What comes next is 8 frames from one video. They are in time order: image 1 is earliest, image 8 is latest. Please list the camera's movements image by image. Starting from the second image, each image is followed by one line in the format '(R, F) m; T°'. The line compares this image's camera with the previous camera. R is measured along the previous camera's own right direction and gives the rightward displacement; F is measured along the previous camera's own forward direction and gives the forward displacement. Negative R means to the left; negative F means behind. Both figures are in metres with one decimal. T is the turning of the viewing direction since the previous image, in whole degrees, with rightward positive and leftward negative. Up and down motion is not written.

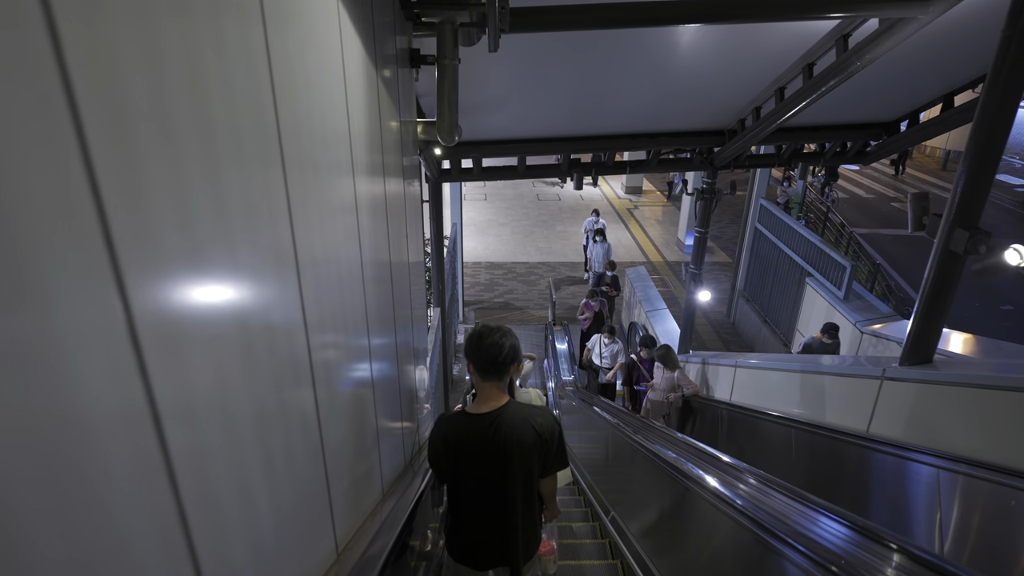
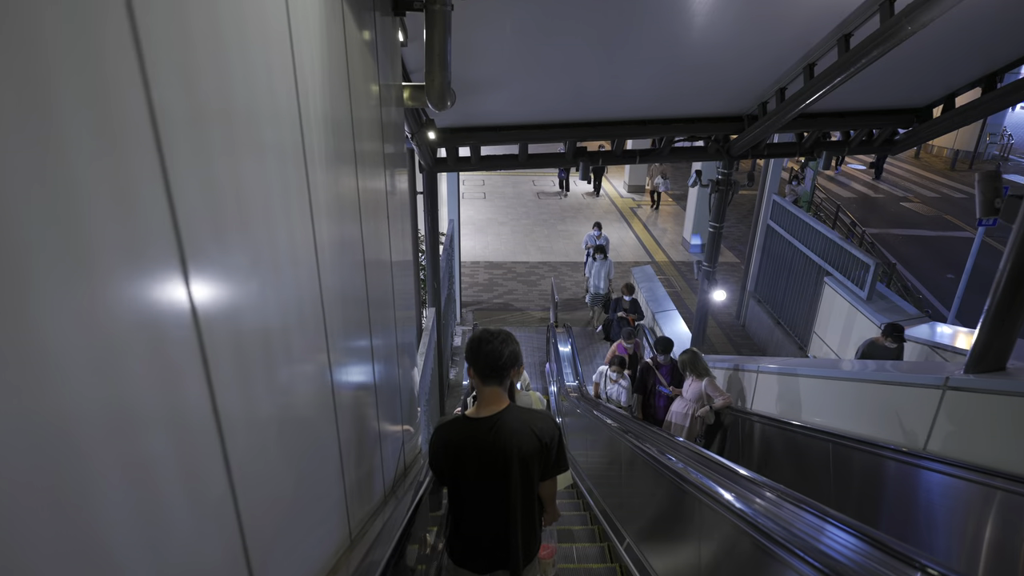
(0.0, +0.5) m; 0°
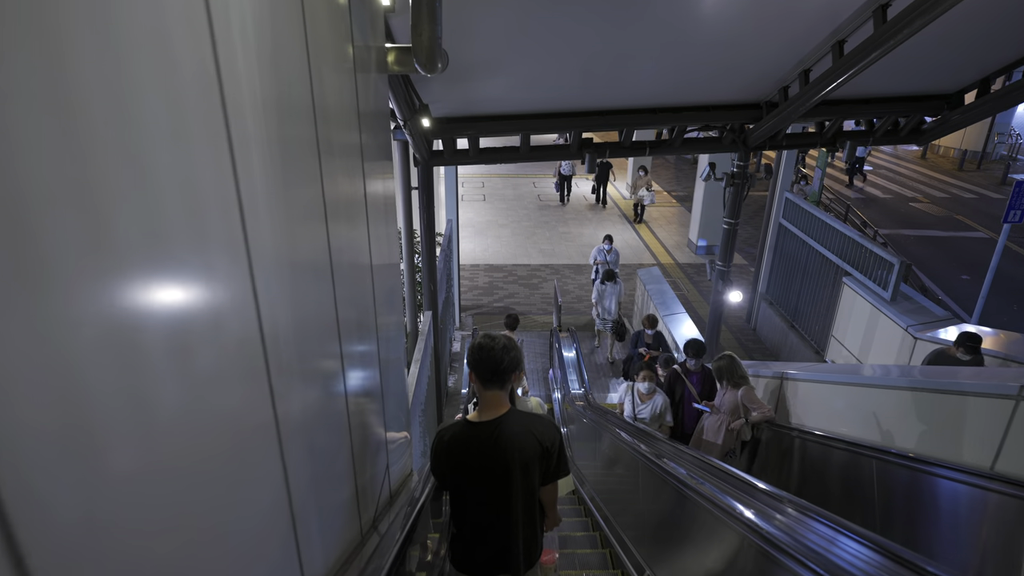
(0.0, +0.5) m; 0°
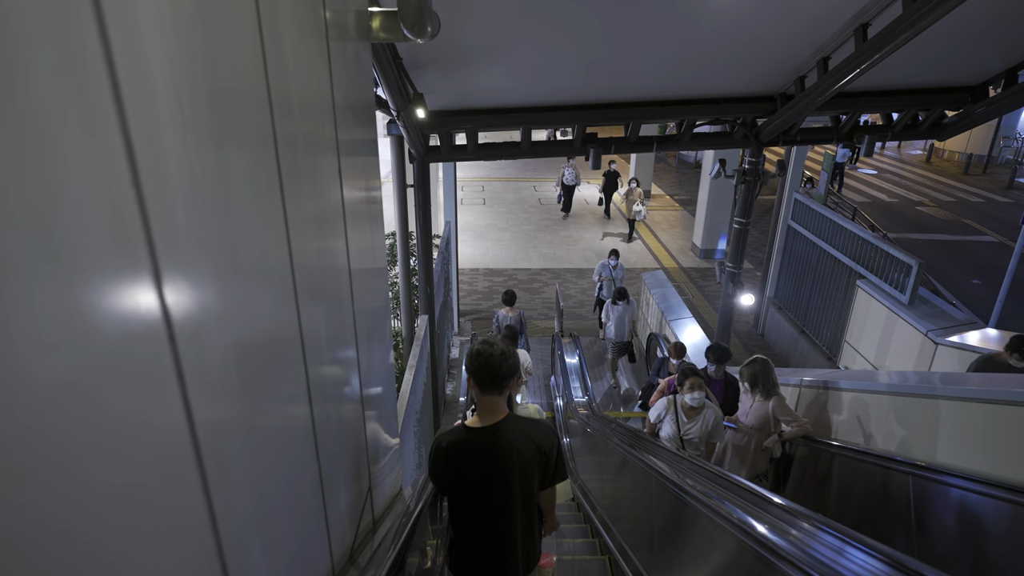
(0.0, +0.3) m; 0°
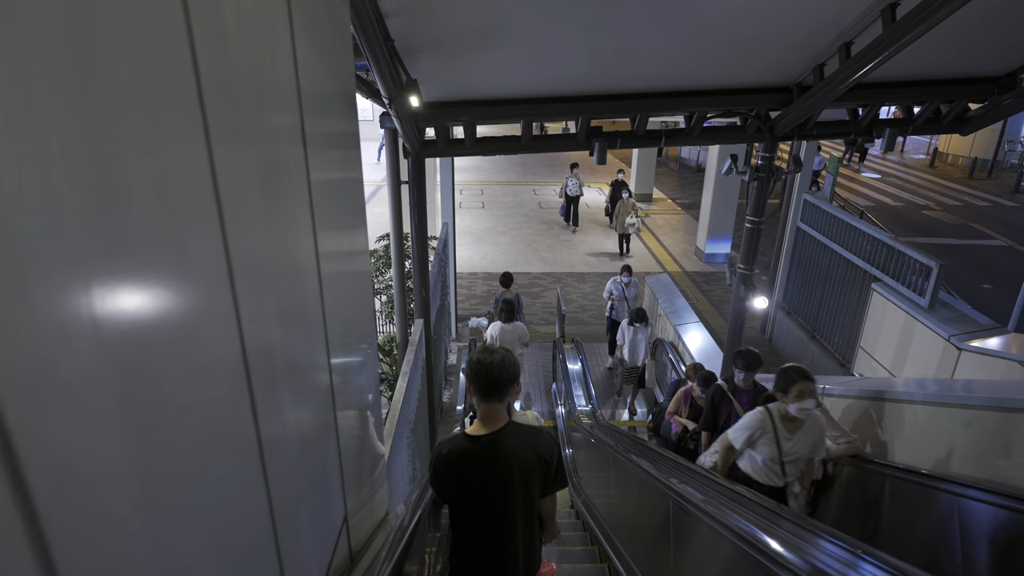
(0.0, +0.3) m; 0°
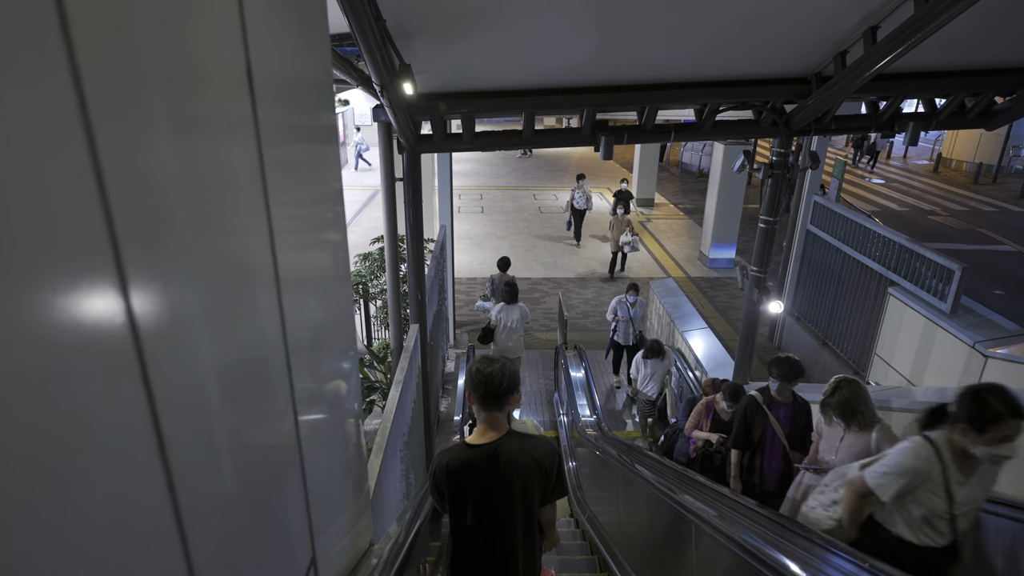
(0.0, +0.3) m; 0°
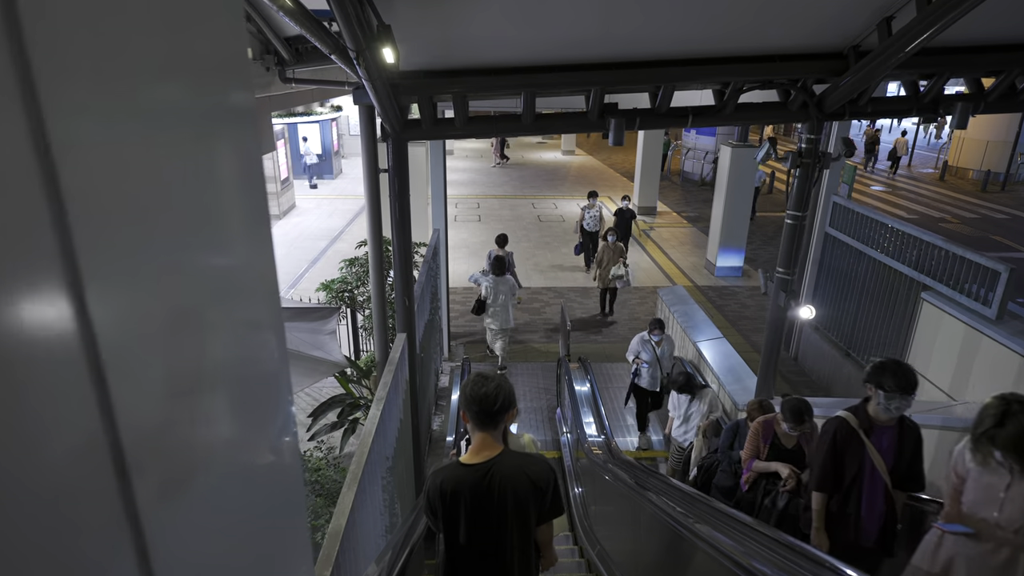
(0.0, +0.6) m; 0°
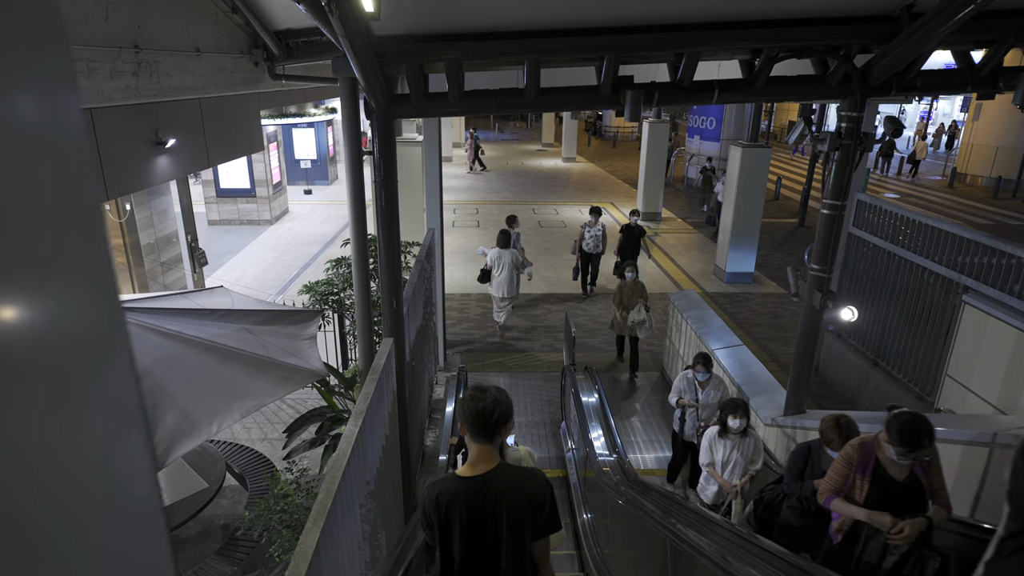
(0.0, +0.6) m; 0°
